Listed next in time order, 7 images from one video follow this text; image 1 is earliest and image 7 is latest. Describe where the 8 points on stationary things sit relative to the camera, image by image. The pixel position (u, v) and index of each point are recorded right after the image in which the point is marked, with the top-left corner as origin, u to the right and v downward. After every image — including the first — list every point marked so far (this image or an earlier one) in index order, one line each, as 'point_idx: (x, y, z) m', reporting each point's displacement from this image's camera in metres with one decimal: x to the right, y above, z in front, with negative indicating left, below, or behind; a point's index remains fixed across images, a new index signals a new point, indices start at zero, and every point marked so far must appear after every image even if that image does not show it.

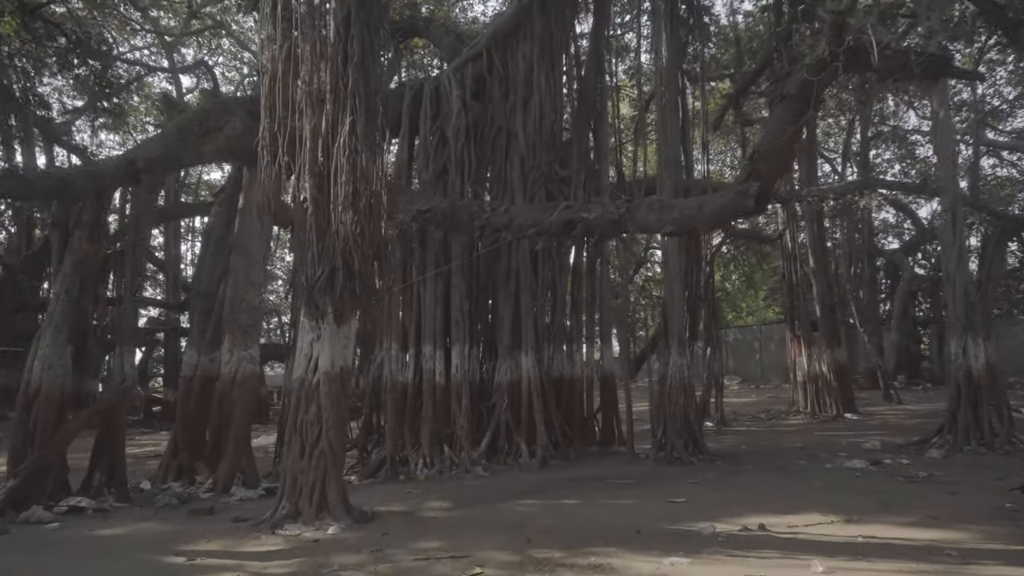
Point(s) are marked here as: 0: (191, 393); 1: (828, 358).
0: (-3.2, -1.0, +7.3) m
1: (+5.3, -1.2, +12.4) m
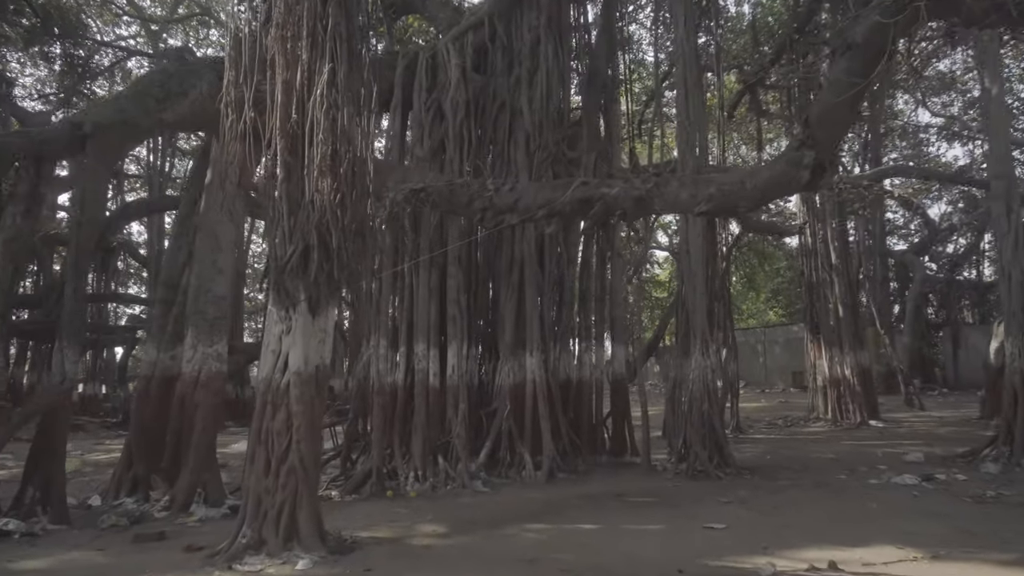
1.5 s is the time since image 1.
0: (-3.1, -0.9, +6.4) m
1: (+5.3, -1.1, +11.6) m
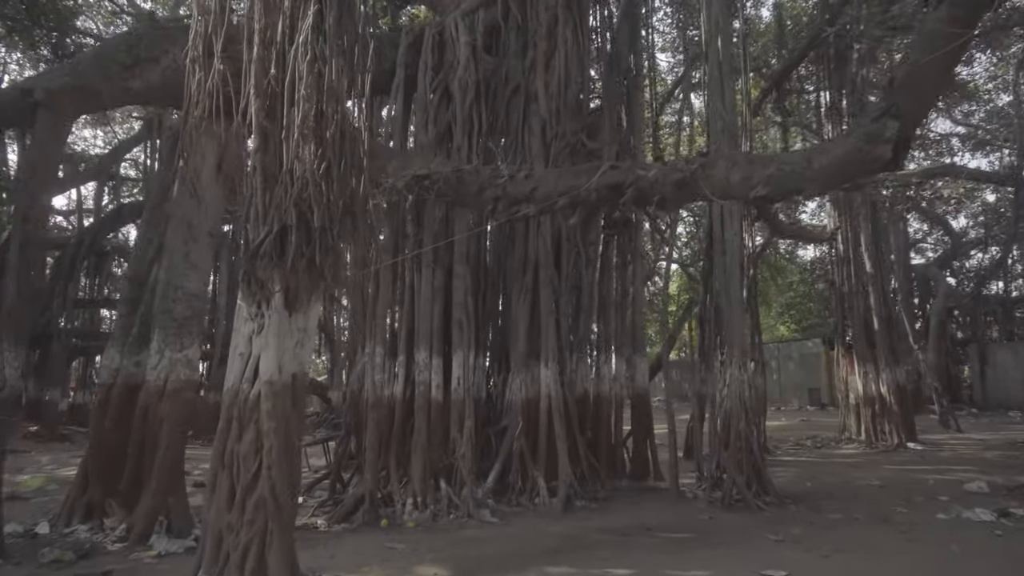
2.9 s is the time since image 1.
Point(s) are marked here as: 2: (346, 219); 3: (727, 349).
0: (-3.0, -0.9, +5.6) m
1: (+5.4, -1.3, +10.7) m
2: (-0.9, +0.4, +3.9) m
3: (+2.0, -0.6, +6.9) m
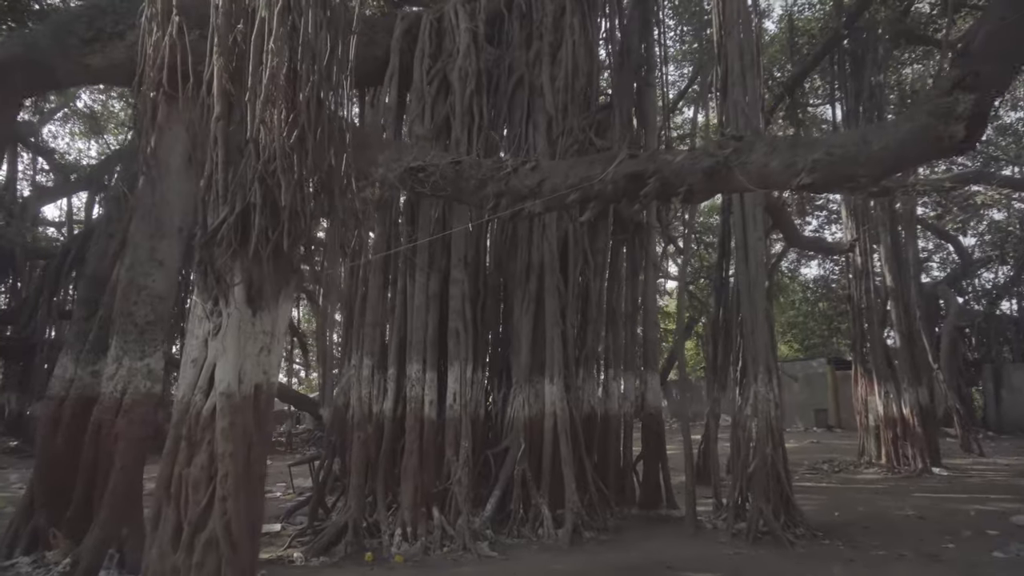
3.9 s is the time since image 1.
0: (-3.0, -0.9, +4.9) m
1: (+5.4, -1.5, +10.1) m
2: (-0.8, +0.4, +3.3) m
3: (+2.0, -0.6, +6.3) m
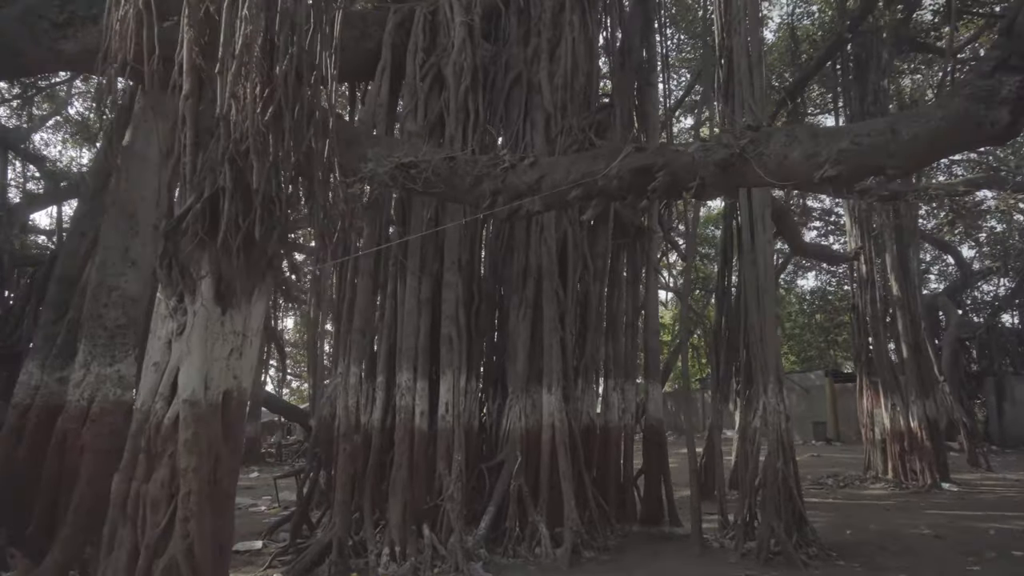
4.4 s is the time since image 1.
0: (-3.0, -0.9, +4.6) m
1: (+5.3, -1.6, +9.8) m
2: (-0.8, +0.4, +3.0) m
3: (+2.0, -0.7, +6.0) m
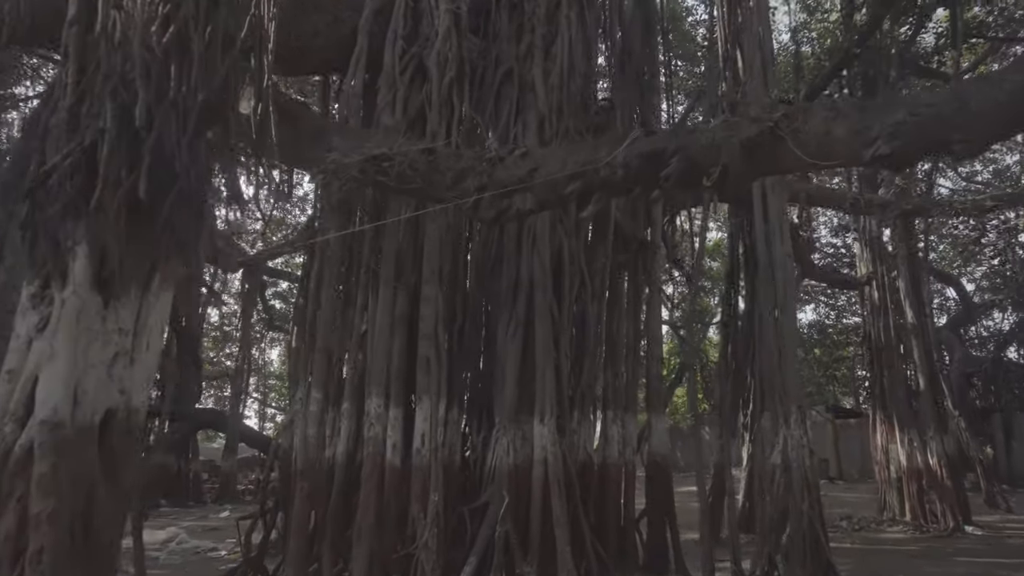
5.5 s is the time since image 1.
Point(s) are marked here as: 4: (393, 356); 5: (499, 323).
0: (-3.1, -0.9, +3.8) m
1: (+5.2, -2.0, +9.1) m
2: (-0.9, +0.4, +2.3) m
3: (+1.9, -0.8, +5.3) m
4: (-0.8, -0.4, +4.9) m
5: (-0.1, -0.3, +5.5) m
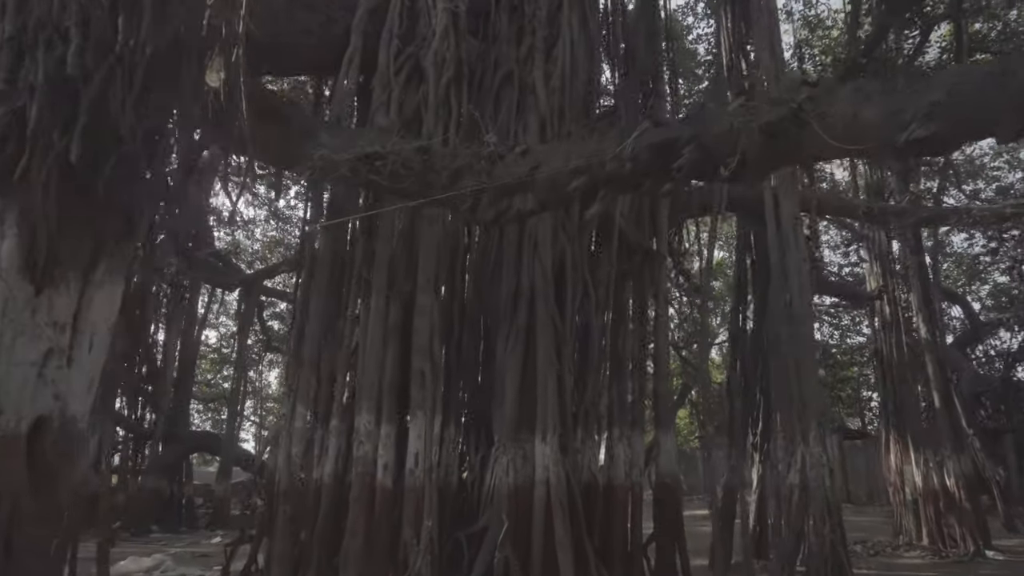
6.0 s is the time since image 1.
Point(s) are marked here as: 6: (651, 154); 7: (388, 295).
0: (-3.1, -0.9, +3.5) m
1: (+5.2, -2.1, +8.7) m
2: (-0.9, +0.5, +2.0) m
3: (+1.9, -0.9, +5.0) m
4: (-0.8, -0.5, +4.6) m
5: (-0.1, -0.3, +5.2) m
6: (+0.6, +0.6, +3.2) m
7: (-0.8, 0.0, +4.8) m
